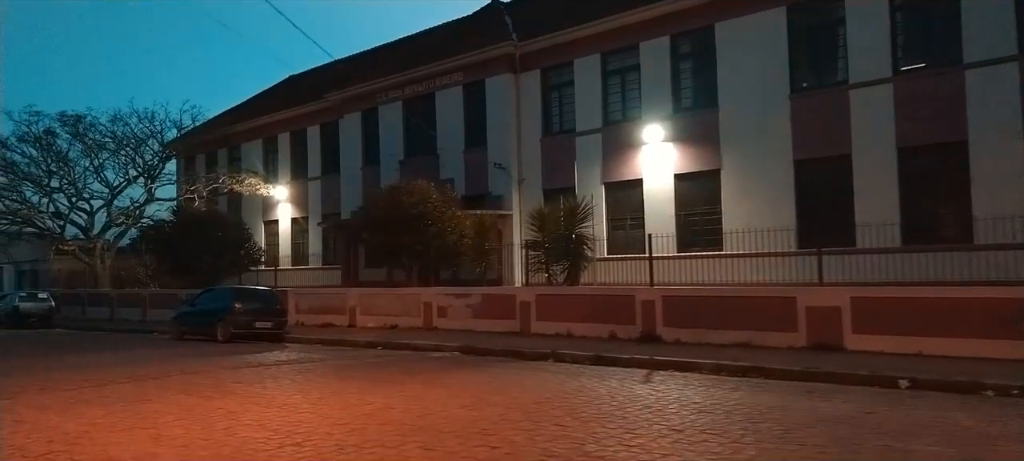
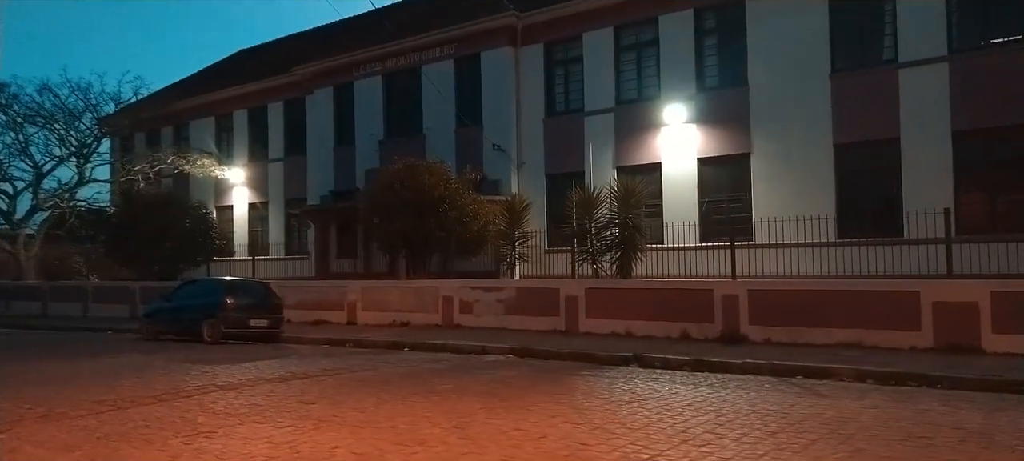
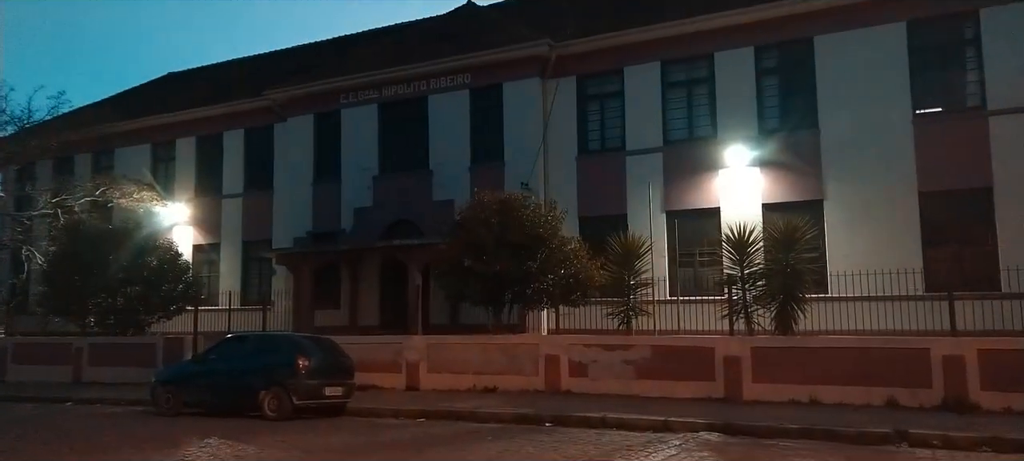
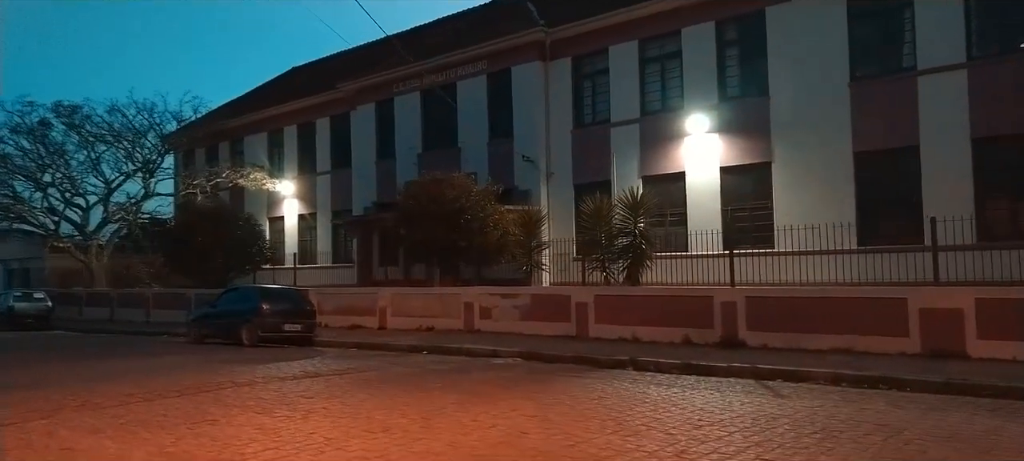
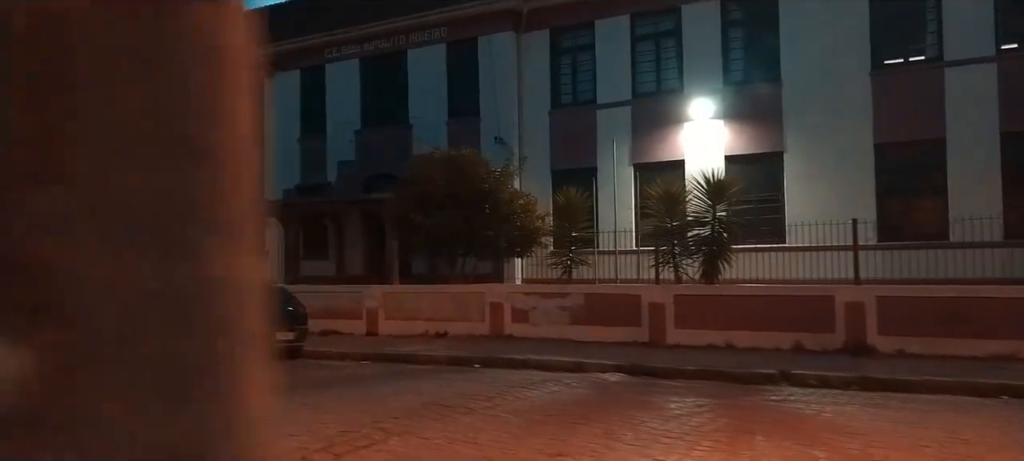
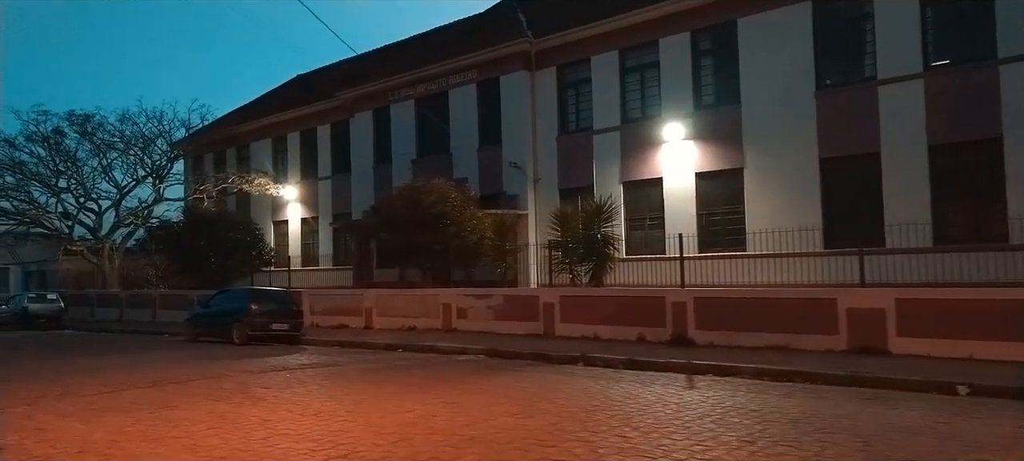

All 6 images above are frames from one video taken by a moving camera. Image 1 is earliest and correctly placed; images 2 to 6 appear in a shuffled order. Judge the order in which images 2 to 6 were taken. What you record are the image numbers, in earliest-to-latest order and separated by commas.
6, 4, 2, 5, 3
